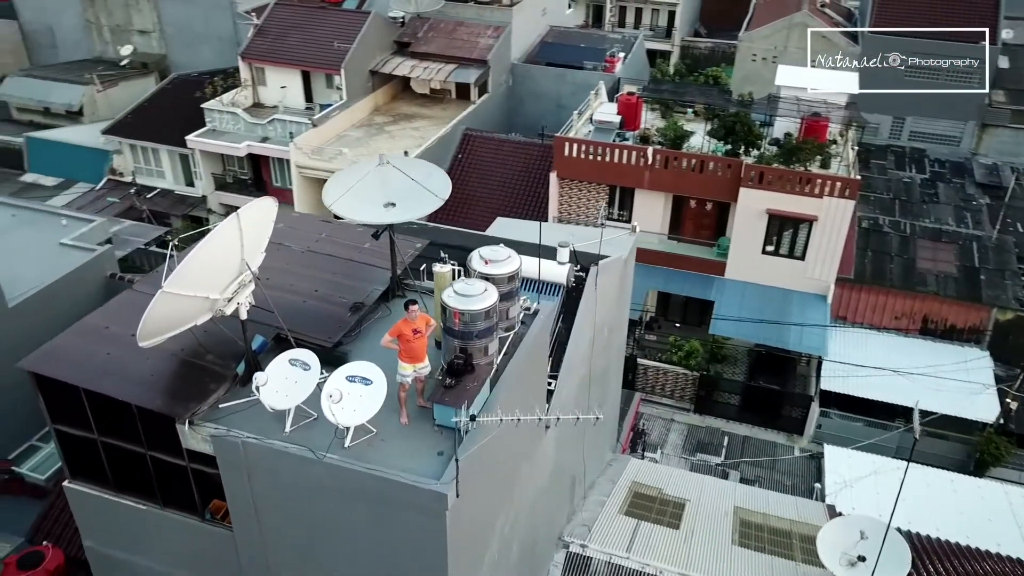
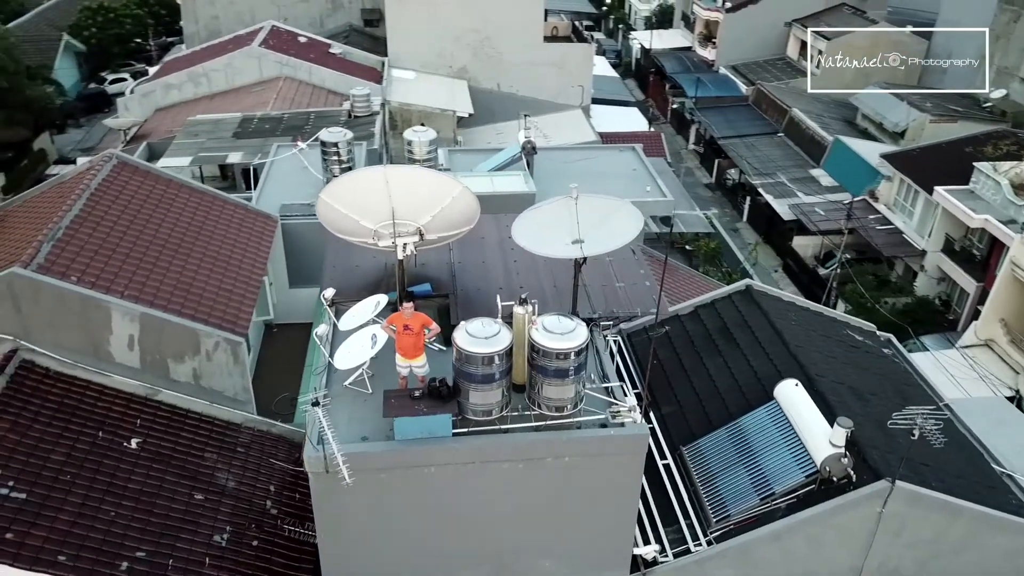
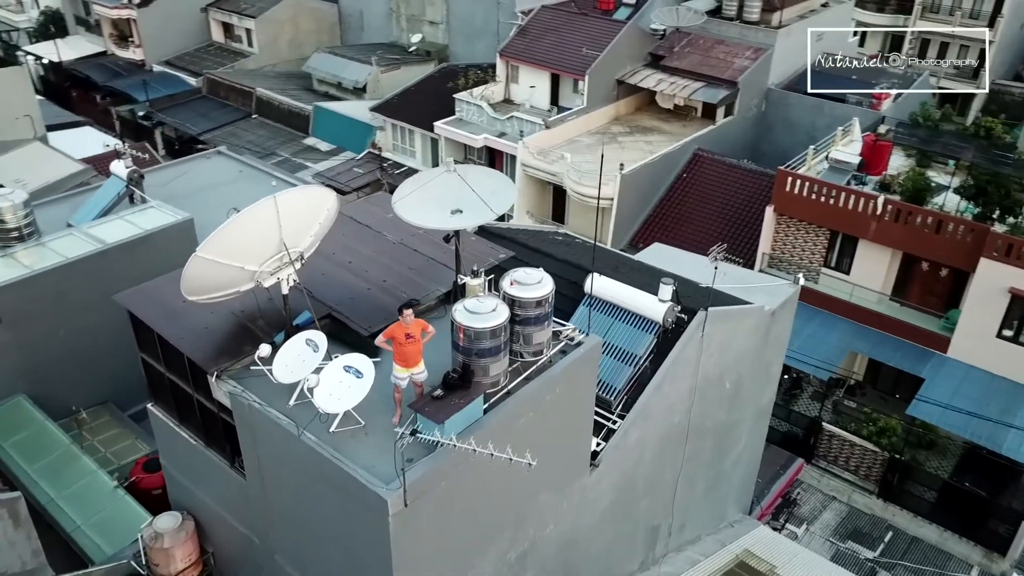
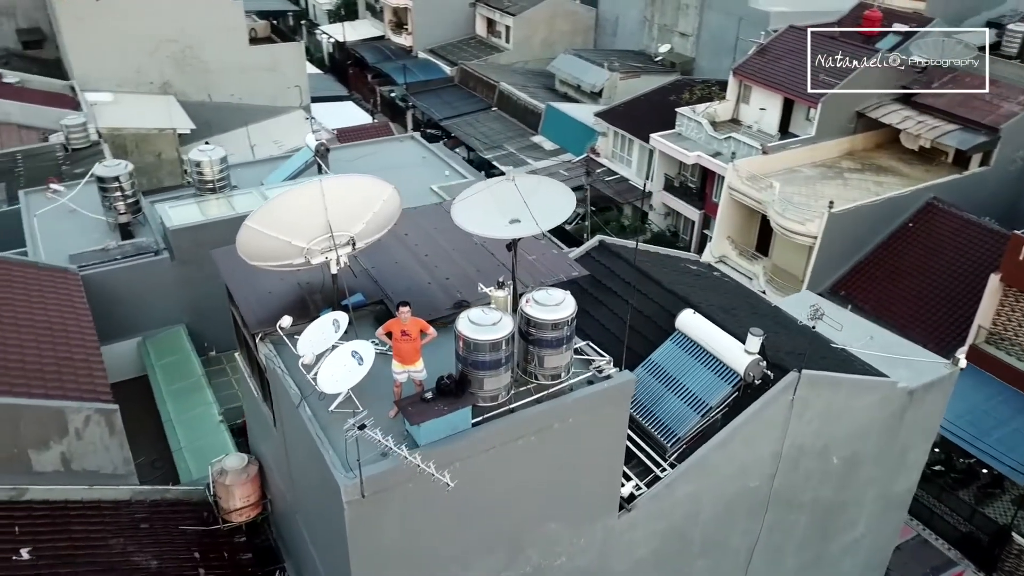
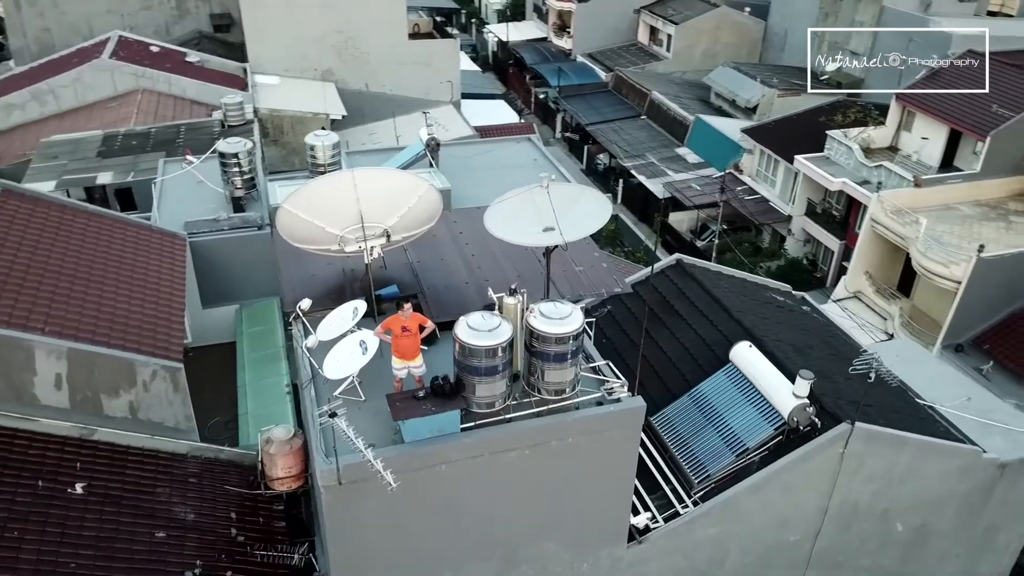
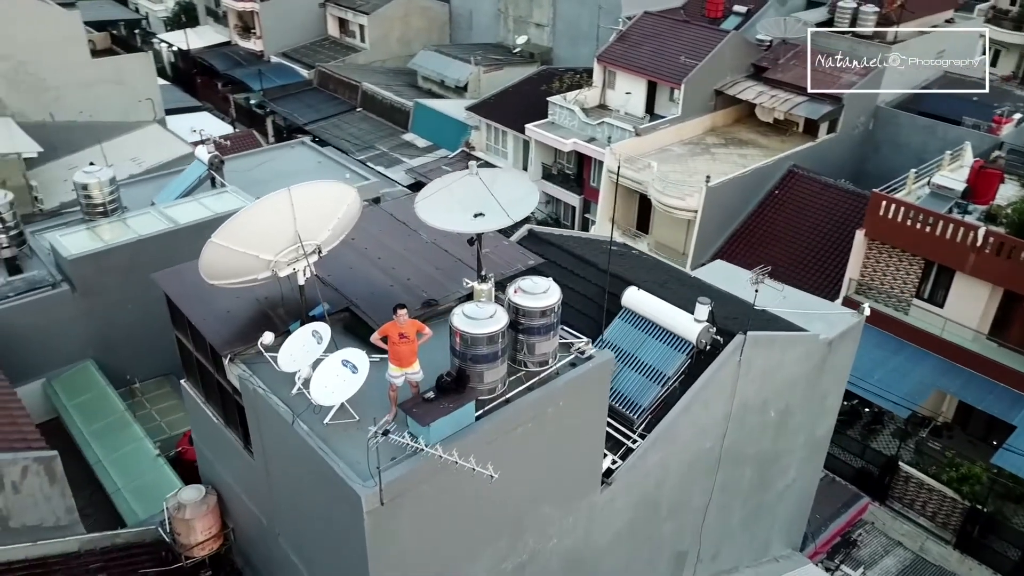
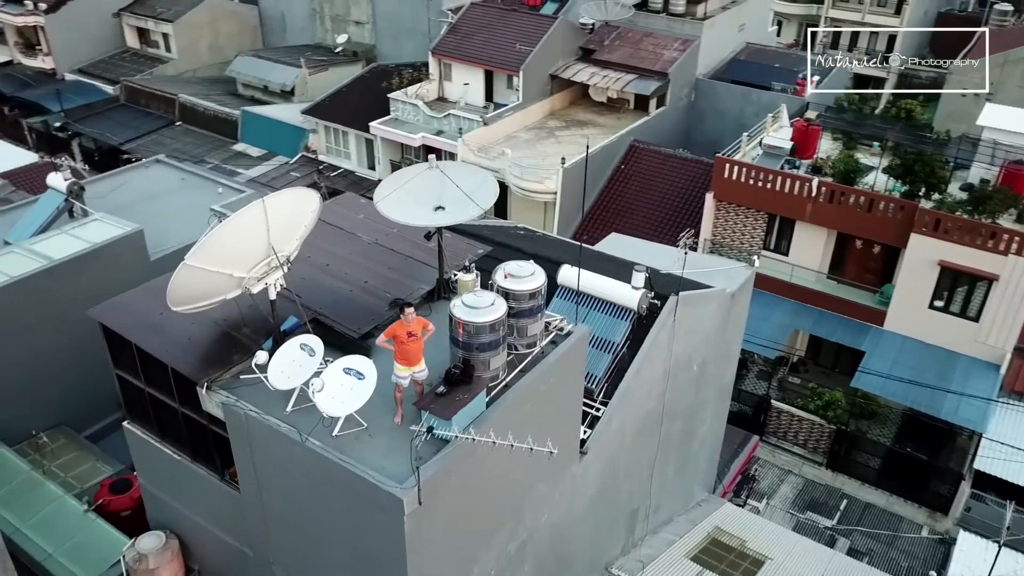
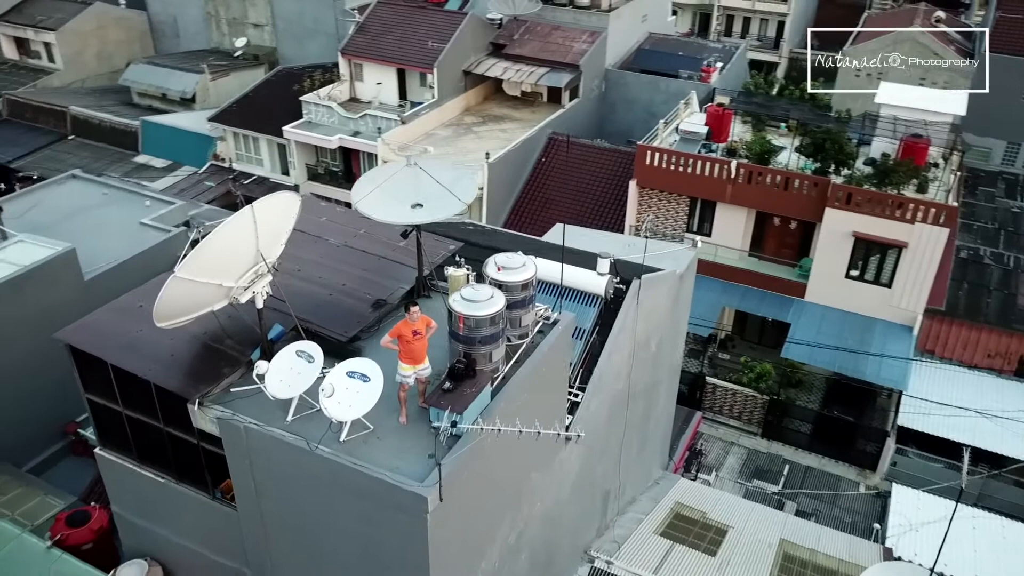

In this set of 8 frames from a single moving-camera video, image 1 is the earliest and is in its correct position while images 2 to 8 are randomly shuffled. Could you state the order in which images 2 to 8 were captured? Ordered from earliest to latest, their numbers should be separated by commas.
8, 7, 3, 6, 4, 5, 2
